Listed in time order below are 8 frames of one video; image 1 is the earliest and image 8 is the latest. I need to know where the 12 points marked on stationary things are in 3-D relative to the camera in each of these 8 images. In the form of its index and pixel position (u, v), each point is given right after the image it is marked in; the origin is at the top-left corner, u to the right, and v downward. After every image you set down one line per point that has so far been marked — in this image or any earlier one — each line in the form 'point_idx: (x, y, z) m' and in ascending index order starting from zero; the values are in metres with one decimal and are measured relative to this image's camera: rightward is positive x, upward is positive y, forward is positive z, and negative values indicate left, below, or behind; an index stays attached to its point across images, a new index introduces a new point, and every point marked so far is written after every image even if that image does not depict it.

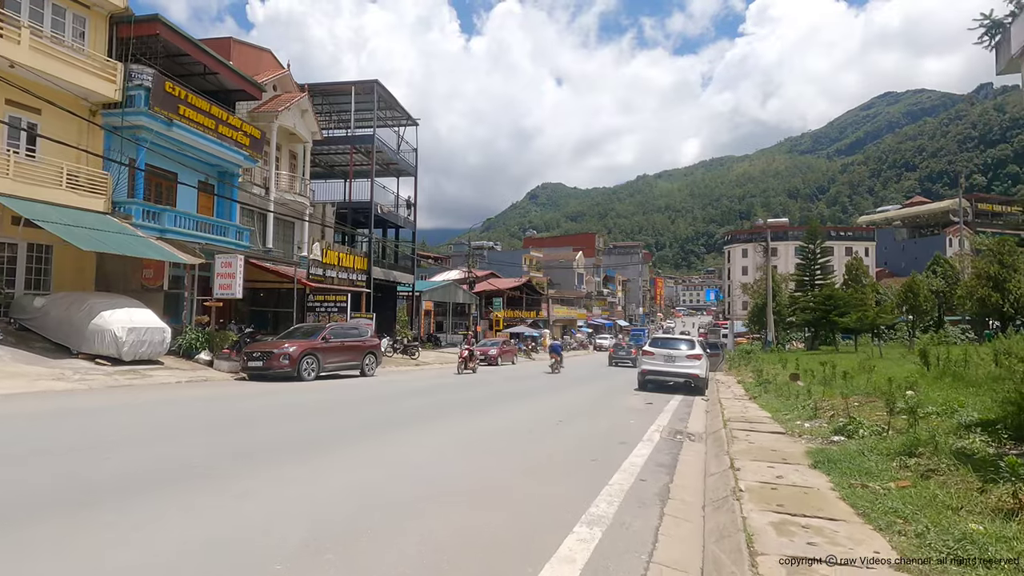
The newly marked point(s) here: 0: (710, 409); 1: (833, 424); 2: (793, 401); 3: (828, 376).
0: (+4.8, -3.0, +13.1) m
1: (+5.6, -2.4, +9.3) m
2: (+6.7, -2.7, +12.8) m
3: (+8.4, -2.4, +14.2) m
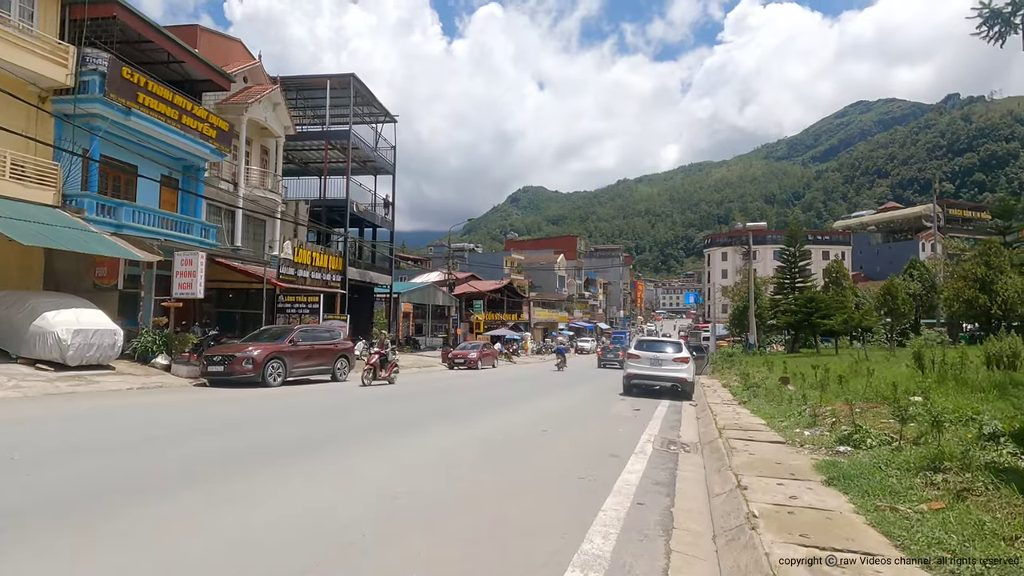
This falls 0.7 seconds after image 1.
0: (+4.3, -3.0, +12.4) m
1: (+5.3, -2.3, +8.7) m
2: (+6.3, -2.7, +12.2) m
3: (+7.9, -2.4, +13.7) m
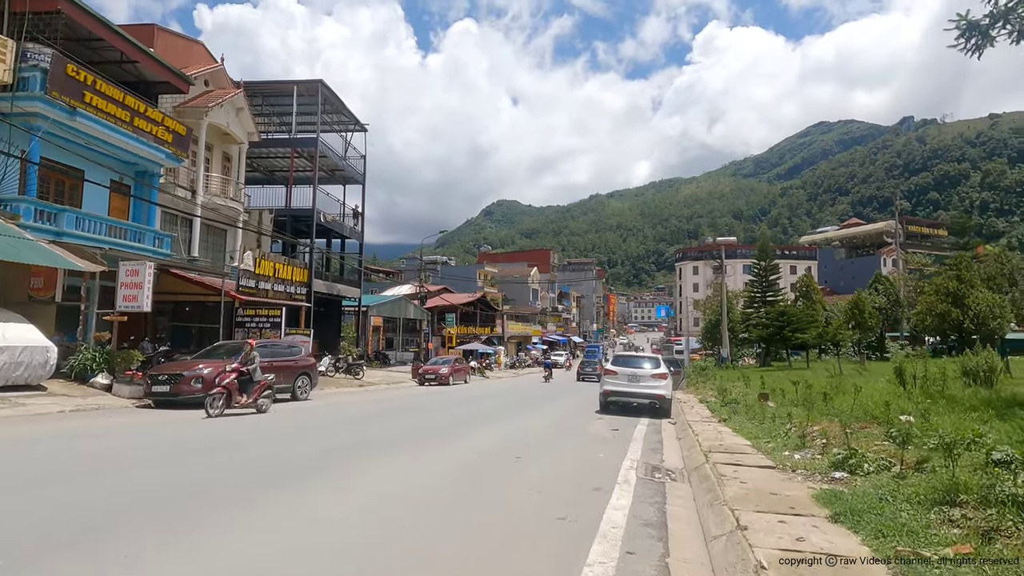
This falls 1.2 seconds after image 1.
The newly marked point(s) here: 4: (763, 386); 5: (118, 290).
0: (+3.7, -3.3, +11.8) m
1: (+4.8, -2.6, +8.1) m
2: (+5.7, -3.0, +11.7) m
3: (+7.2, -2.7, +13.3) m
4: (+8.4, -3.3, +18.0) m
5: (-11.9, -0.1, +16.1) m
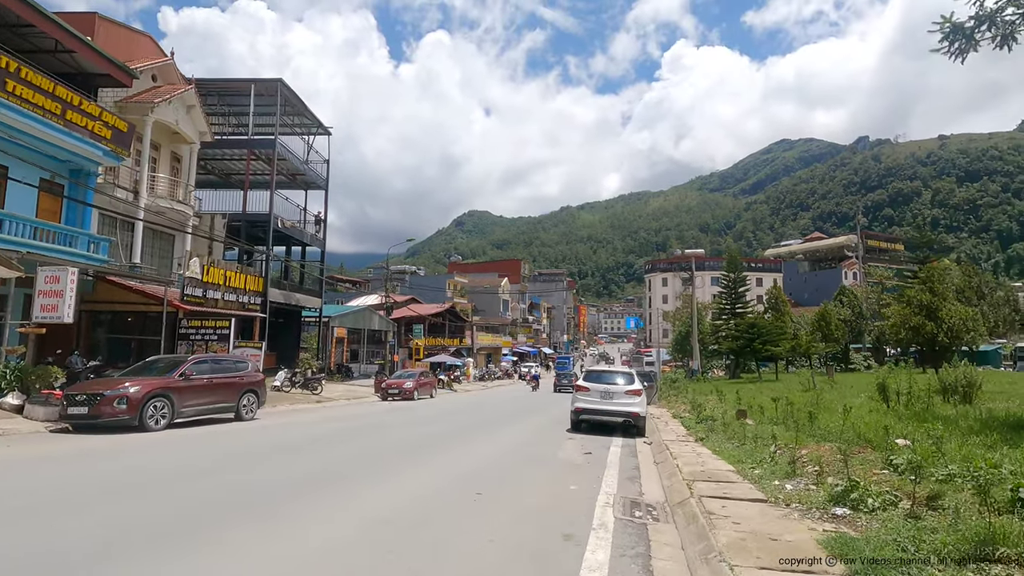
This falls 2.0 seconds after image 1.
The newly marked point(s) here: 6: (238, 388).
0: (+3.0, -3.5, +10.9) m
1: (+4.3, -2.7, +7.3) m
2: (+4.9, -3.2, +10.9) m
3: (+6.4, -3.0, +12.6) m
4: (+7.3, -3.7, +17.3) m
5: (-12.8, -0.3, +14.4) m
6: (-8.0, -2.9, +15.6) m
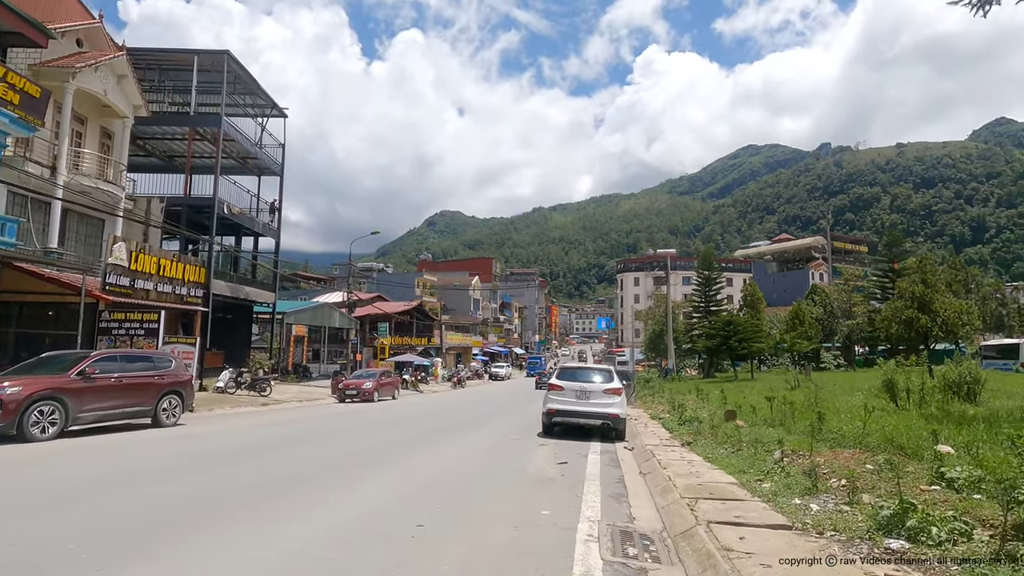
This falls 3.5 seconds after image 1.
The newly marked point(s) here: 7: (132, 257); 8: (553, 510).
0: (+2.3, -3.2, +9.2) m
1: (+3.8, -2.4, +5.7) m
2: (+4.3, -2.9, +9.4) m
3: (+5.6, -2.7, +11.1) m
4: (+6.3, -3.4, +15.9) m
5: (-13.6, +0.1, +12.0) m
6: (-8.9, -2.5, +13.4) m
7: (-14.0, +1.1, +19.7) m
8: (+0.6, -2.7, +6.7) m
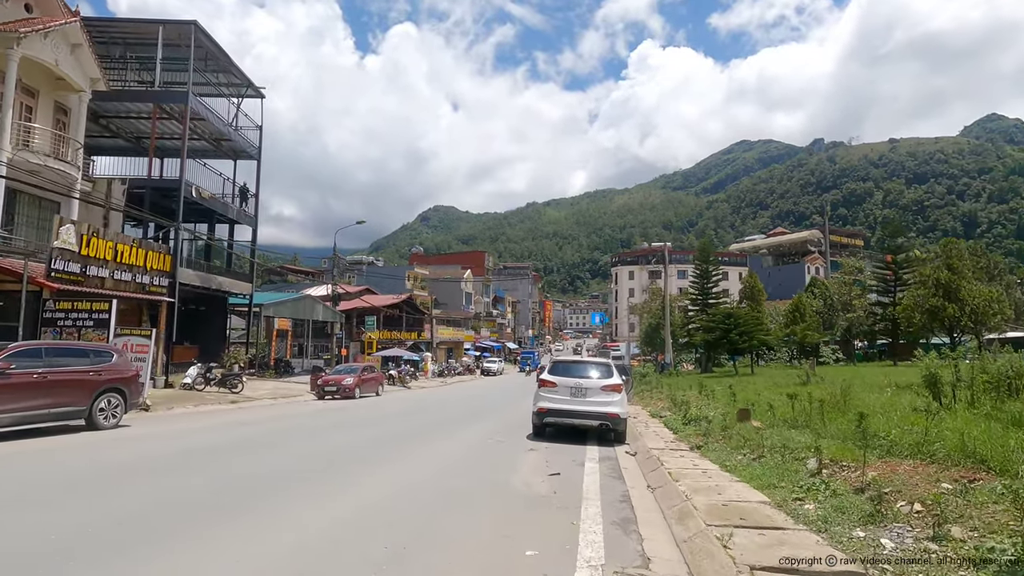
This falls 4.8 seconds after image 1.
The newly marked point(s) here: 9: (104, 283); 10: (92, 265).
0: (+2.0, -2.8, +7.7) m
1: (+3.6, -2.1, +4.2) m
2: (+4.0, -2.6, +7.8) m
3: (+5.4, -2.3, +9.6) m
4: (+6.0, -3.0, +14.4) m
5: (-13.9, +0.5, +10.2) m
6: (-9.2, -2.2, +11.7) m
7: (-14.3, +1.6, +17.9) m
8: (+0.3, -2.4, +5.1) m
9: (-14.2, +0.2, +18.7) m
10: (-14.3, +0.8, +18.3) m
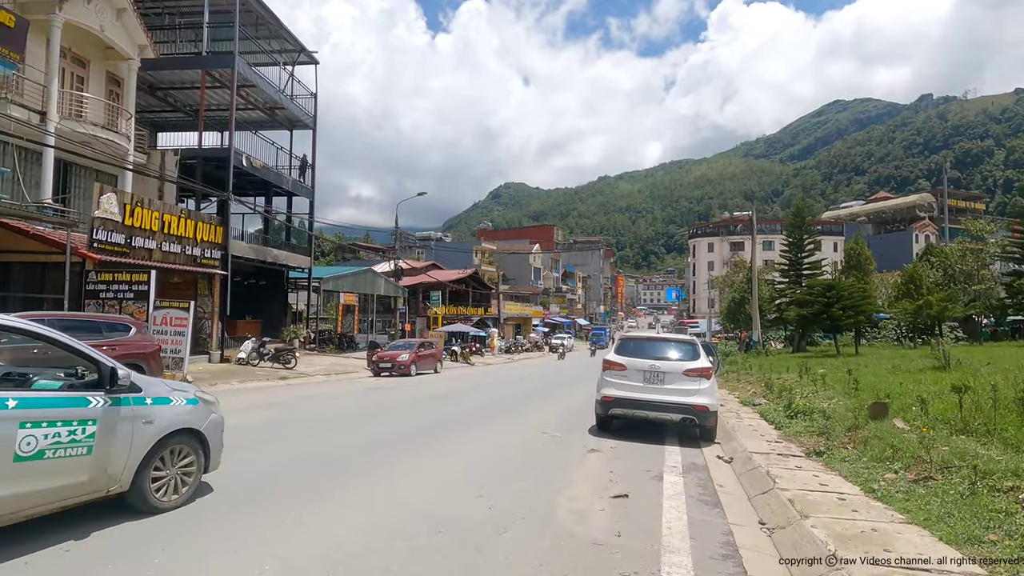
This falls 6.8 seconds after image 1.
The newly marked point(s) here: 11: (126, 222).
0: (+2.5, -2.3, +5.2) m
1: (+3.6, -1.6, +1.5) m
2: (+4.4, -2.0, +5.1) m
3: (+6.0, -1.7, +6.6) m
4: (+7.3, -2.1, +11.3) m
5: (-13.0, +1.1, +9.7) m
6: (-8.1, -1.5, +10.7) m
7: (-12.4, +2.5, +17.3) m
8: (+0.5, -2.0, +2.9) m
9: (-12.2, +1.2, +18.1) m
10: (-12.4, +1.7, +17.7) m
11: (-12.1, +2.2, +17.0) m
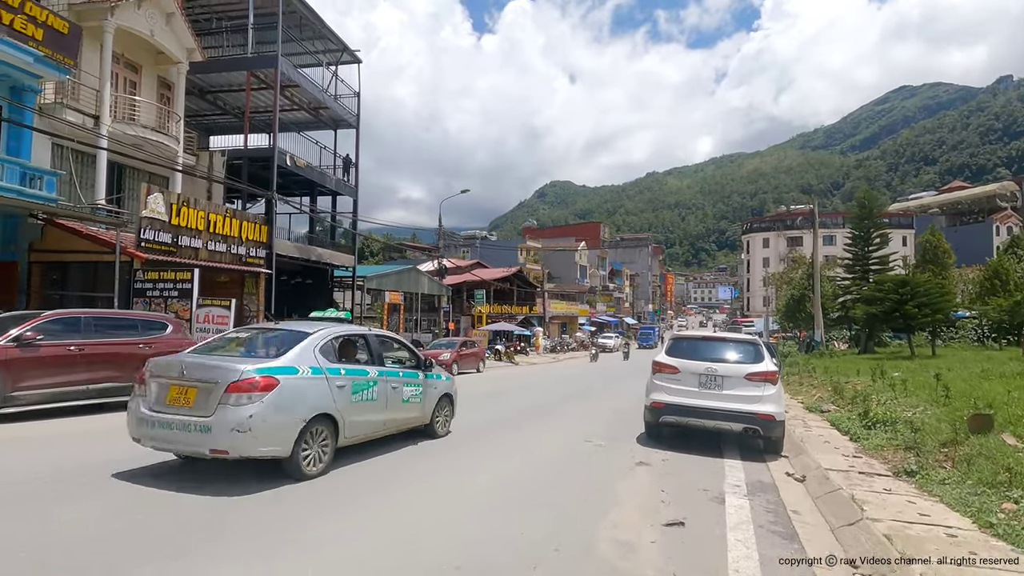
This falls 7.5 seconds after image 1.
0: (+2.8, -2.2, +4.2) m
1: (+3.5, -1.6, +0.4) m
2: (+4.7, -1.9, +3.9) m
3: (+6.4, -1.6, +5.3) m
4: (+8.0, -2.0, +9.9) m
5: (-12.3, +1.1, +10.0) m
6: (-7.3, -1.4, +10.6) m
7: (-11.1, +2.5, +17.6) m
8: (+0.5, -1.9, +2.1) m
9: (-10.8, +1.2, +18.4) m
10: (-11.0, +1.8, +18.0) m
11: (-10.8, +2.2, +17.2) m
